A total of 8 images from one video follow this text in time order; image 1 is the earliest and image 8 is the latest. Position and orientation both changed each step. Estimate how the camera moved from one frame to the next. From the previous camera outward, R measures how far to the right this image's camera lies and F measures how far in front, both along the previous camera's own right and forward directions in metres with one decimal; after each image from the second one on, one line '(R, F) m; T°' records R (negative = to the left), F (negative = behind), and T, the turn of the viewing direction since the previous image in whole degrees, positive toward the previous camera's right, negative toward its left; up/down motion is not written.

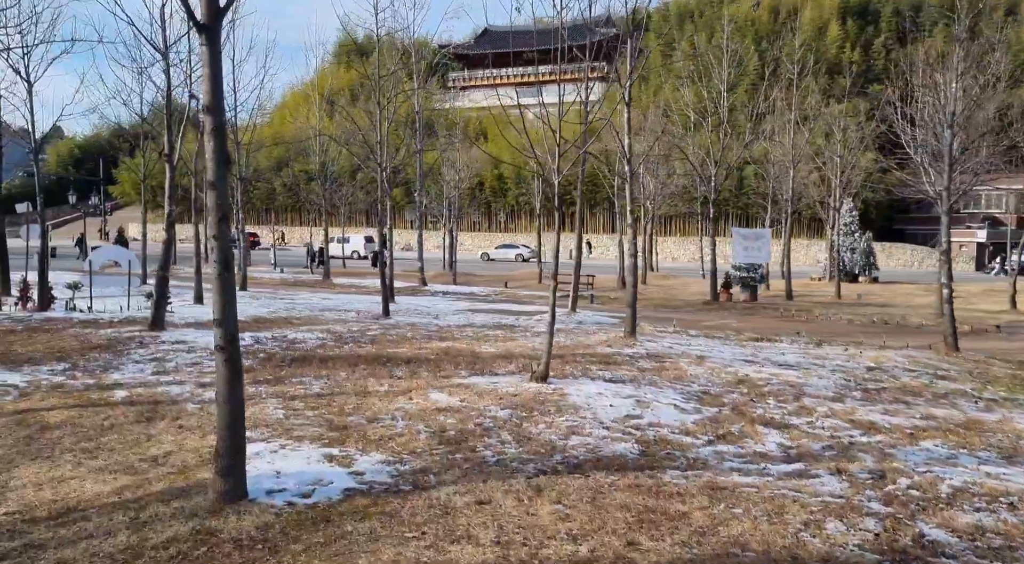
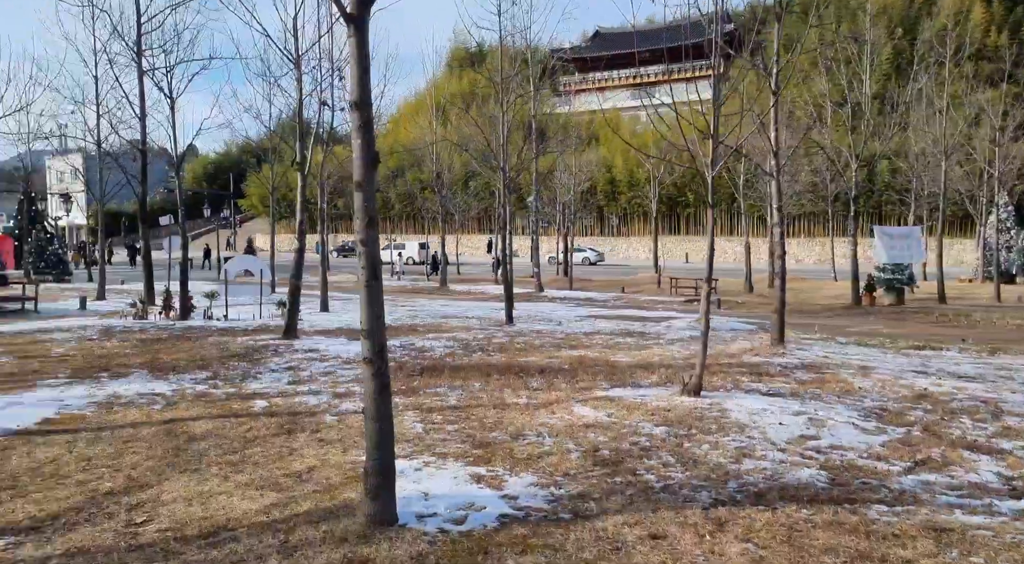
(-0.3, +0.4) m; -8°
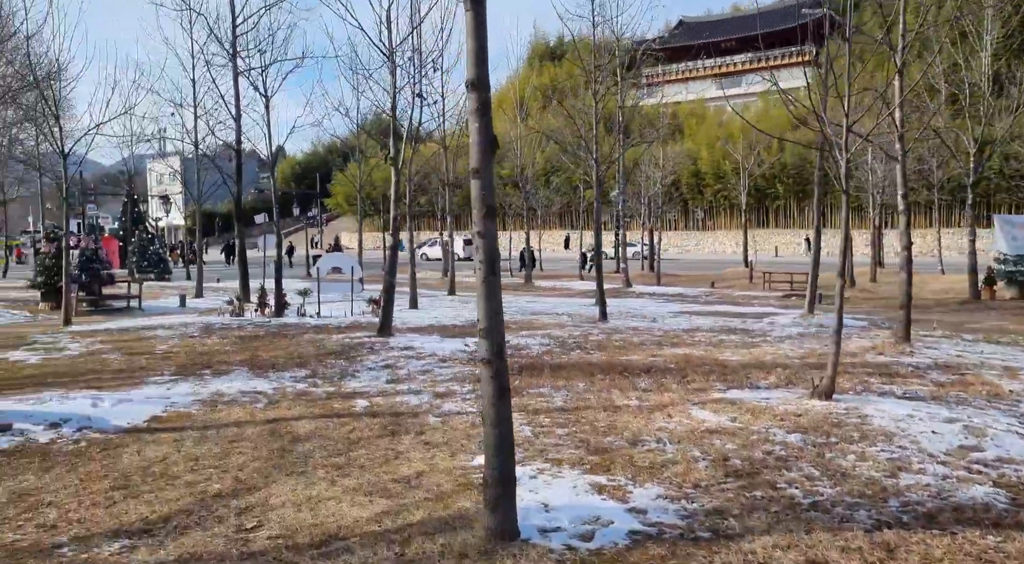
(-0.2, +0.3) m; -6°
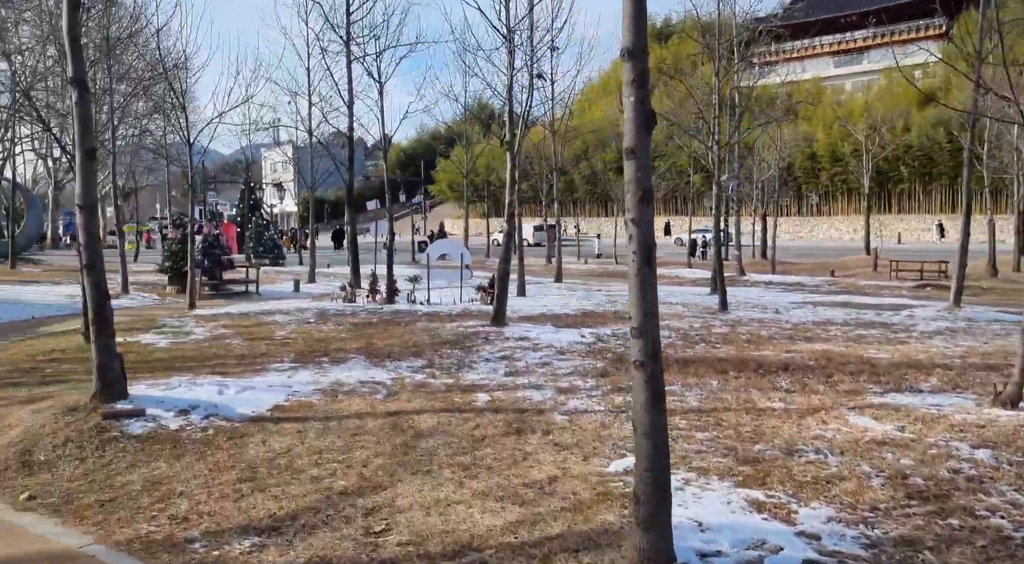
(-0.2, +0.4) m; -7°
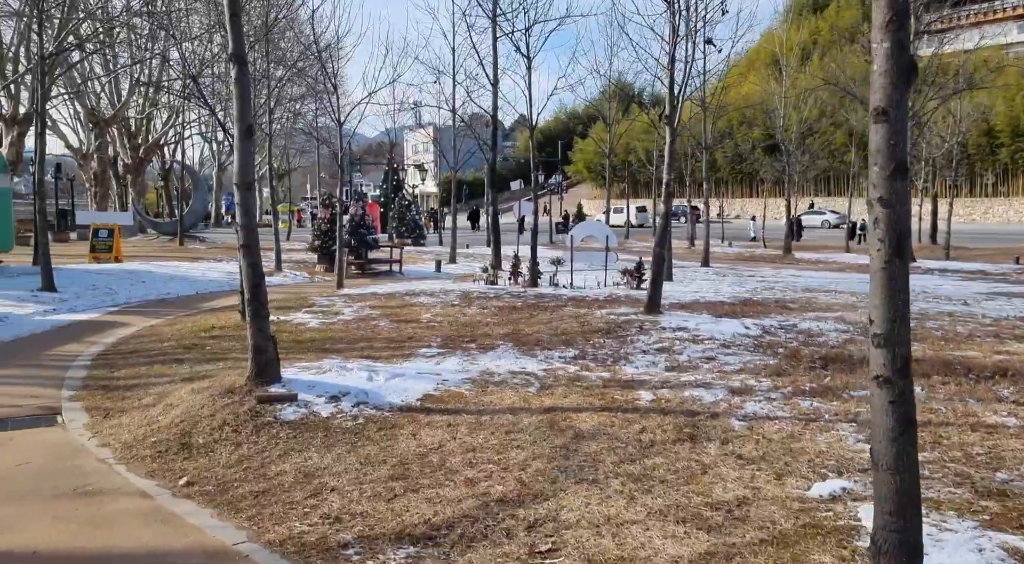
(-0.3, +0.6) m; -9°
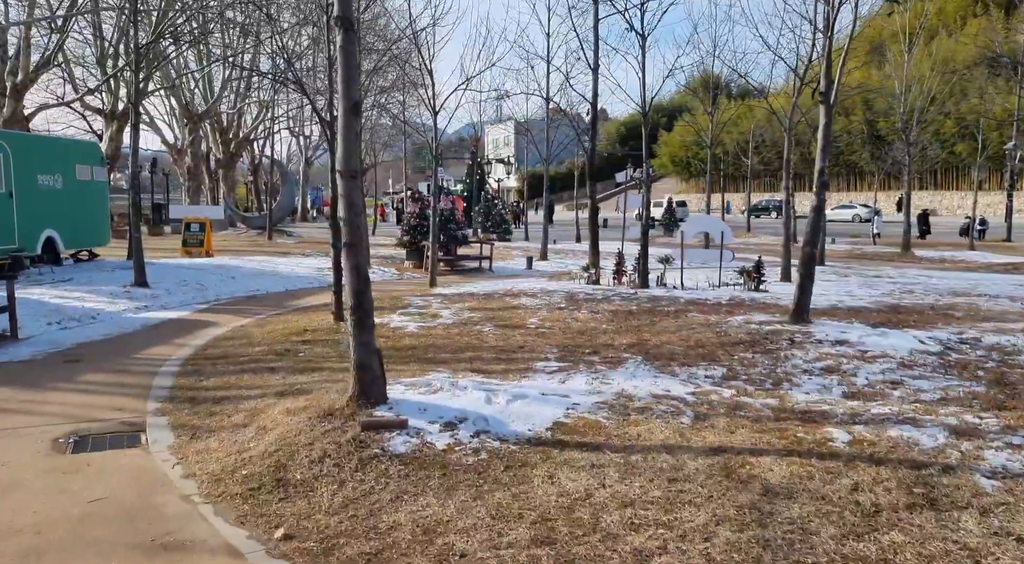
(-0.5, +1.2) m; -5°
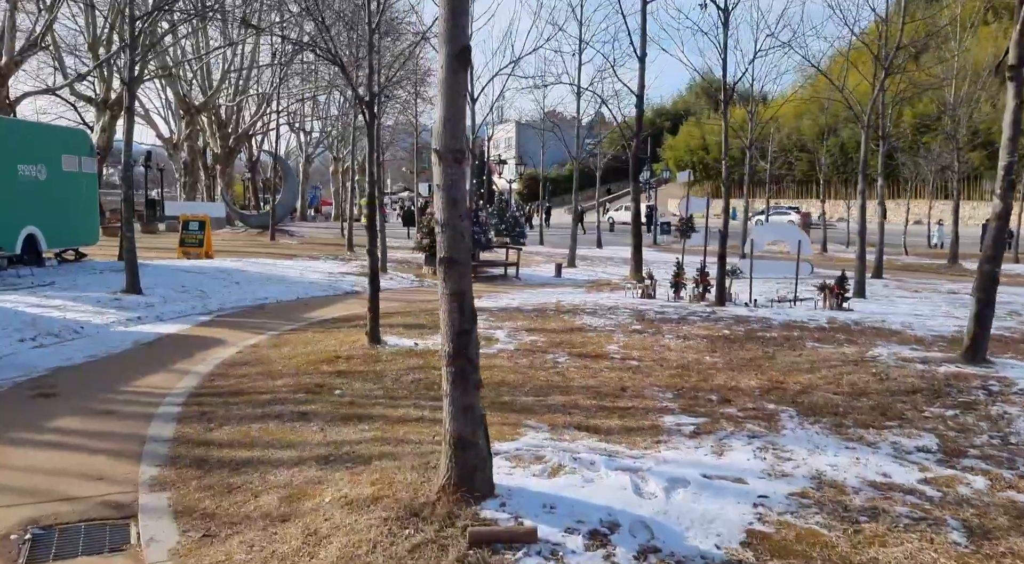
(-0.9, +2.0) m; 0°
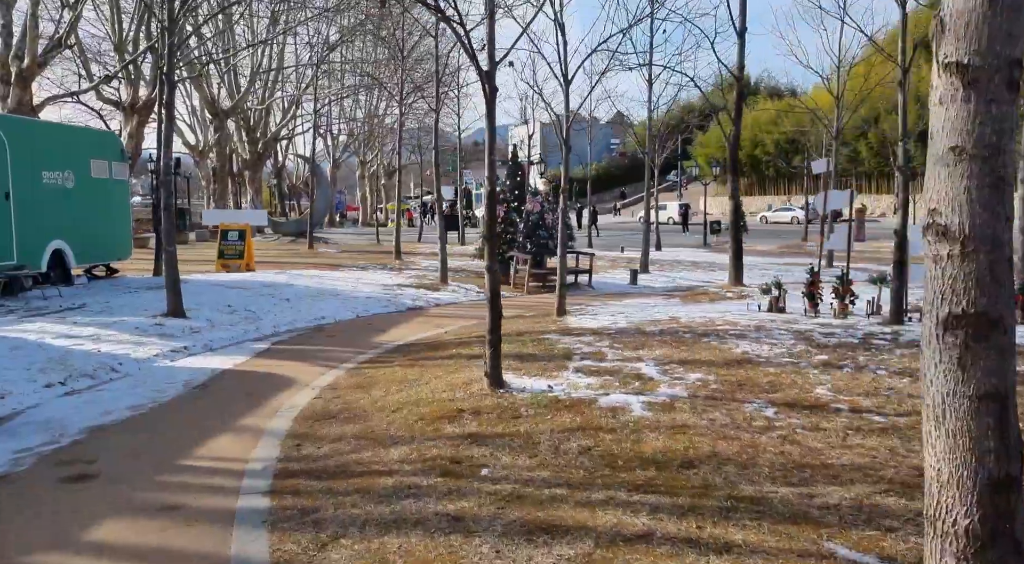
(-1.3, +2.3) m; -1°
